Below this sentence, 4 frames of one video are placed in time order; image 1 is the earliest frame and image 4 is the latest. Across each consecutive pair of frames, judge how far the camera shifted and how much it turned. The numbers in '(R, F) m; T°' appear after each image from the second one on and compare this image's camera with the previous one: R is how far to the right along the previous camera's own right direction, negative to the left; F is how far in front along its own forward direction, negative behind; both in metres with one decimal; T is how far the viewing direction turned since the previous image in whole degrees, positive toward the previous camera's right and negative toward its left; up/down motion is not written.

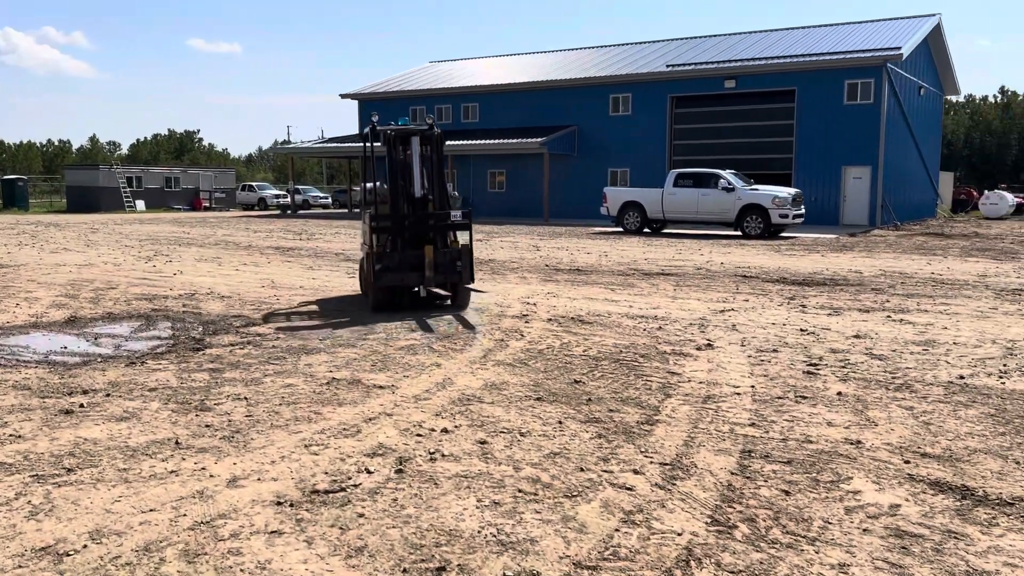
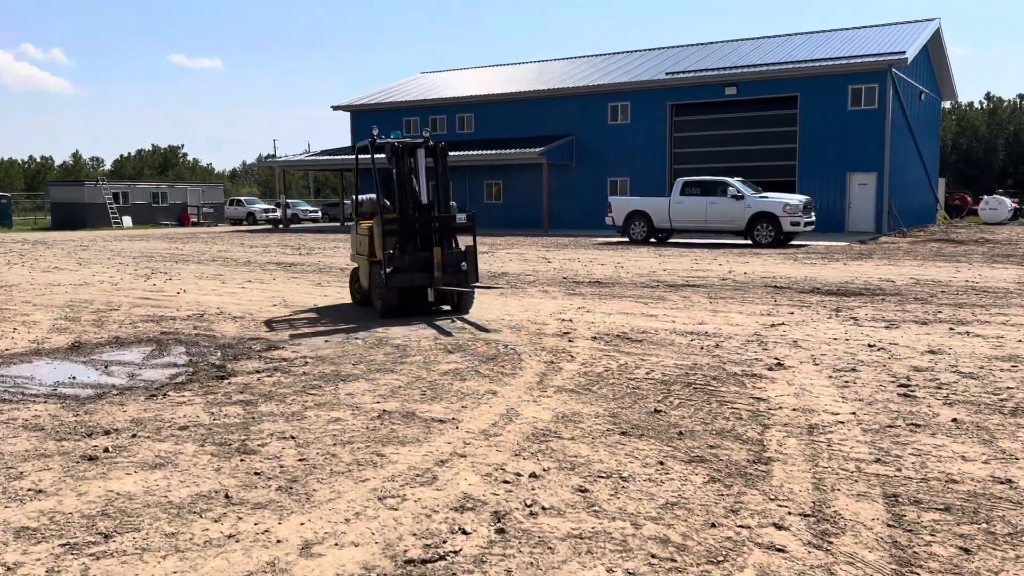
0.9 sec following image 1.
(-0.5, +0.6) m; +1°
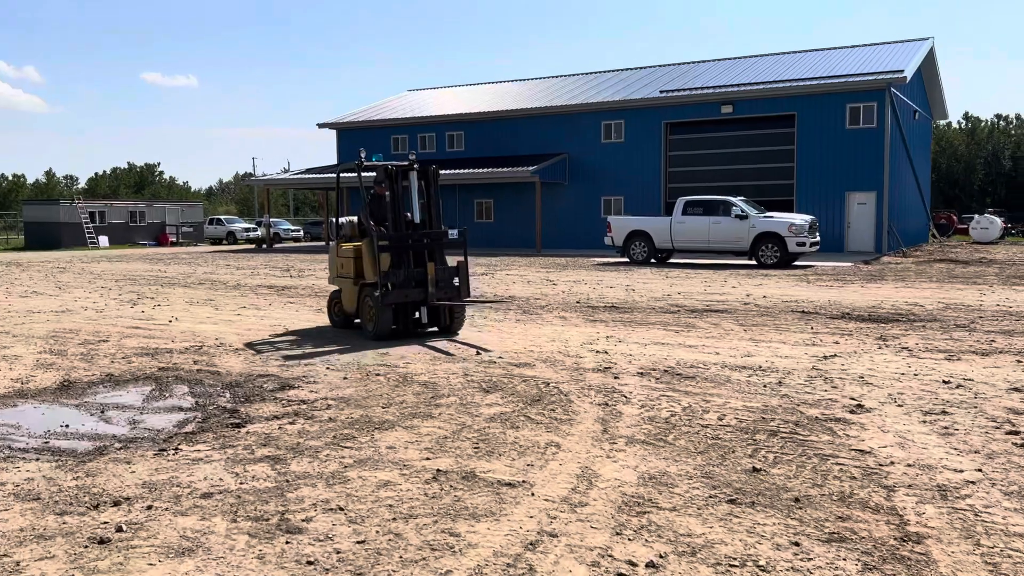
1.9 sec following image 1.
(-0.5, +0.8) m; +1°
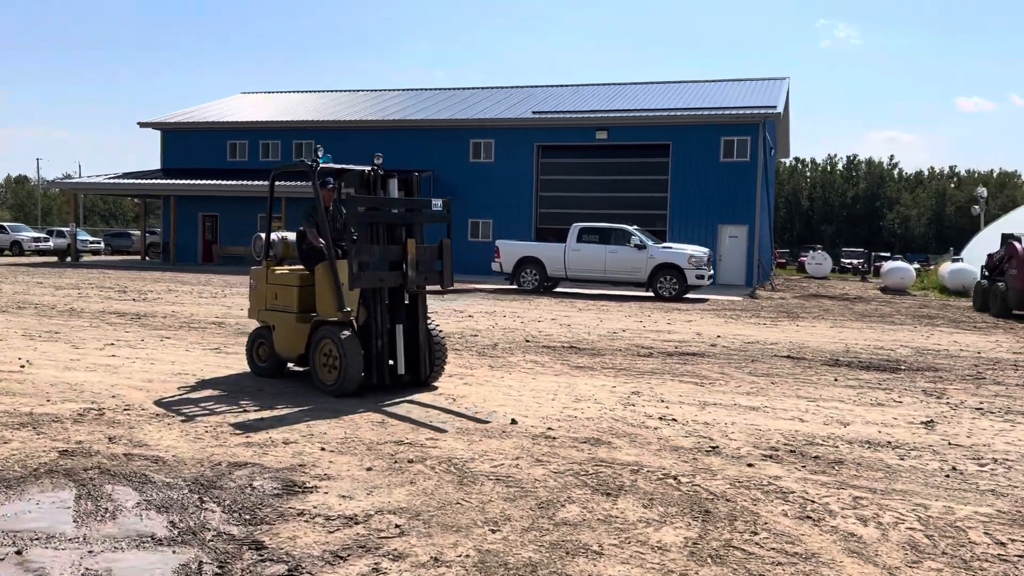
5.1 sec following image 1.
(-1.9, +2.4) m; +13°
